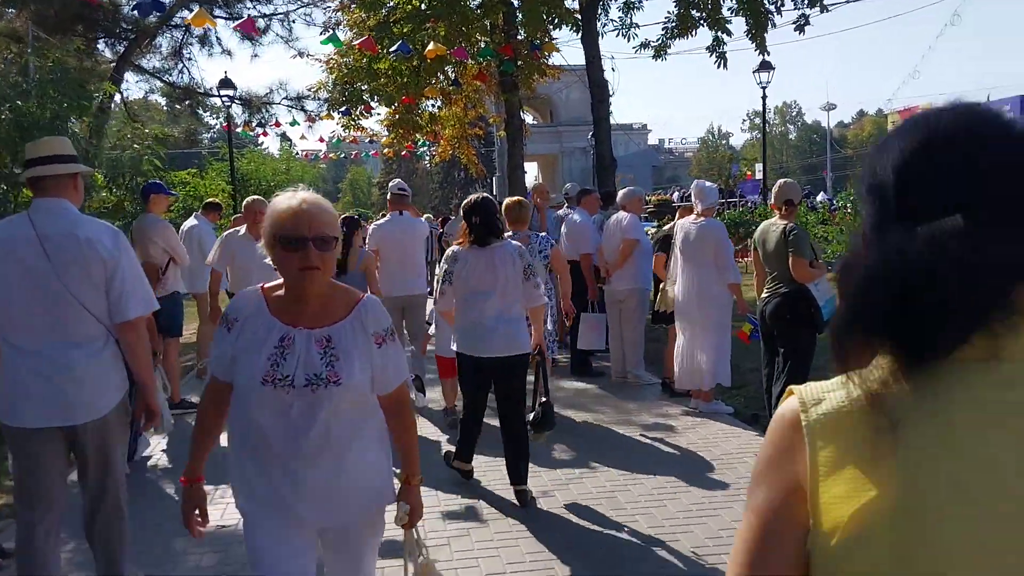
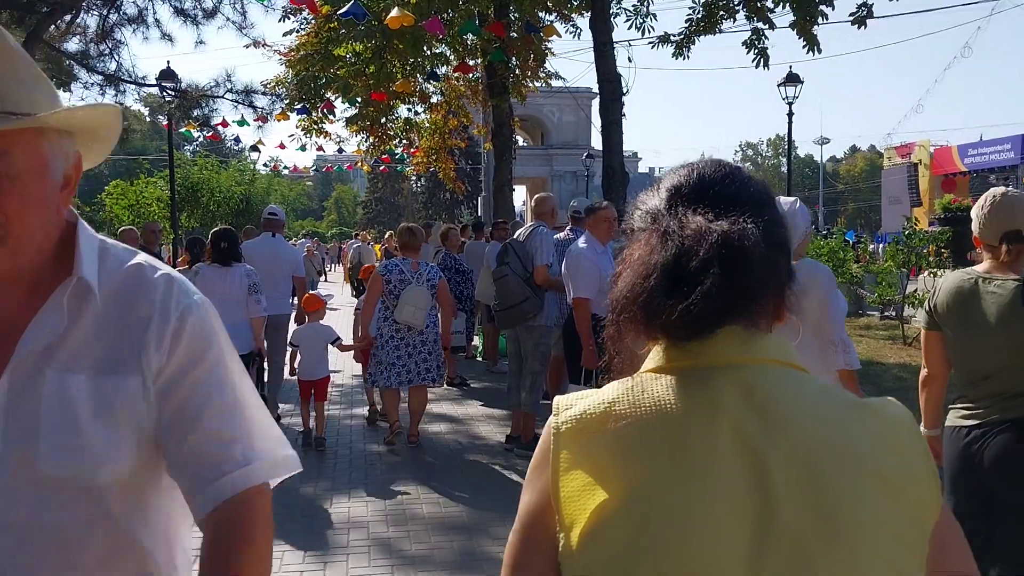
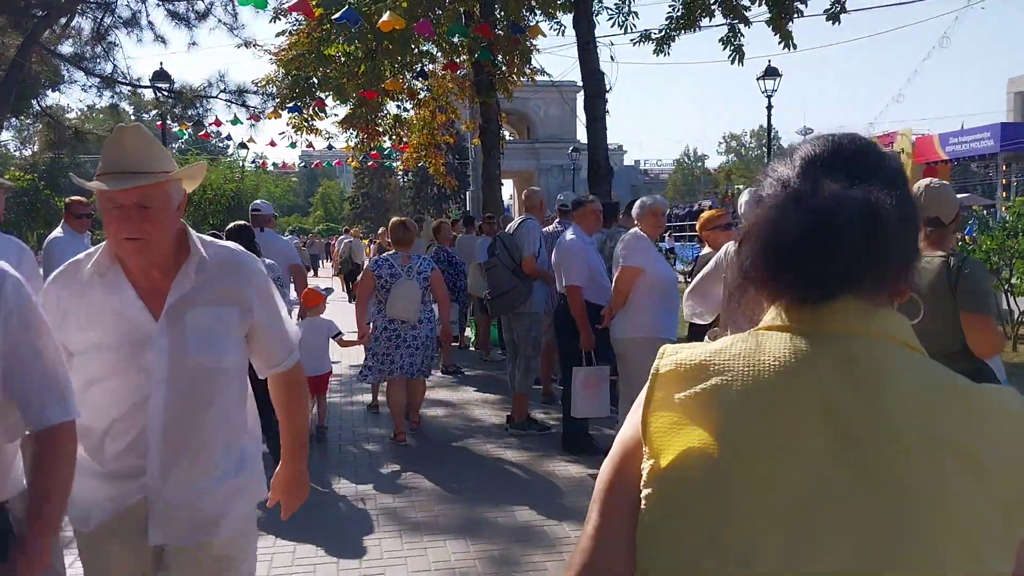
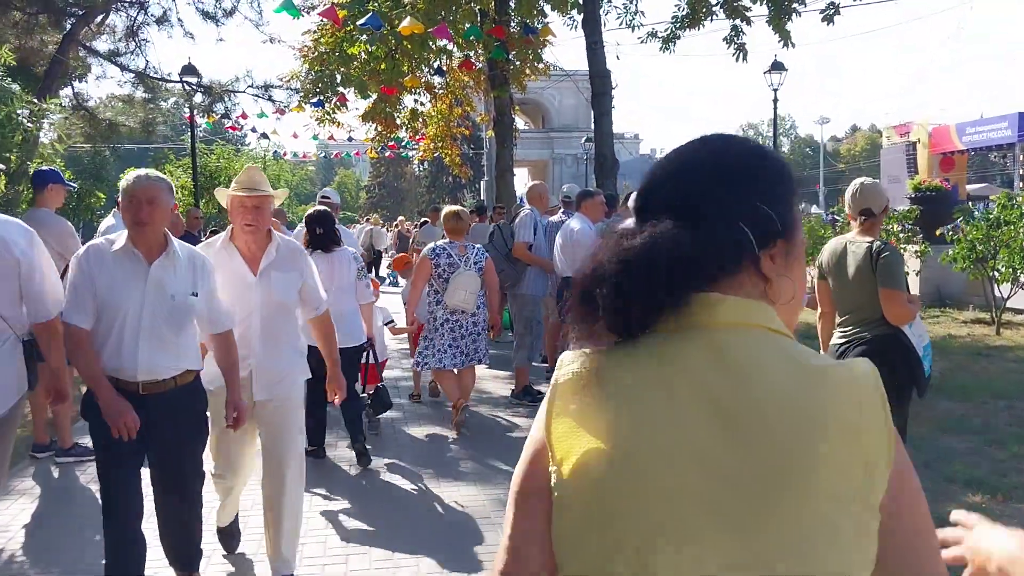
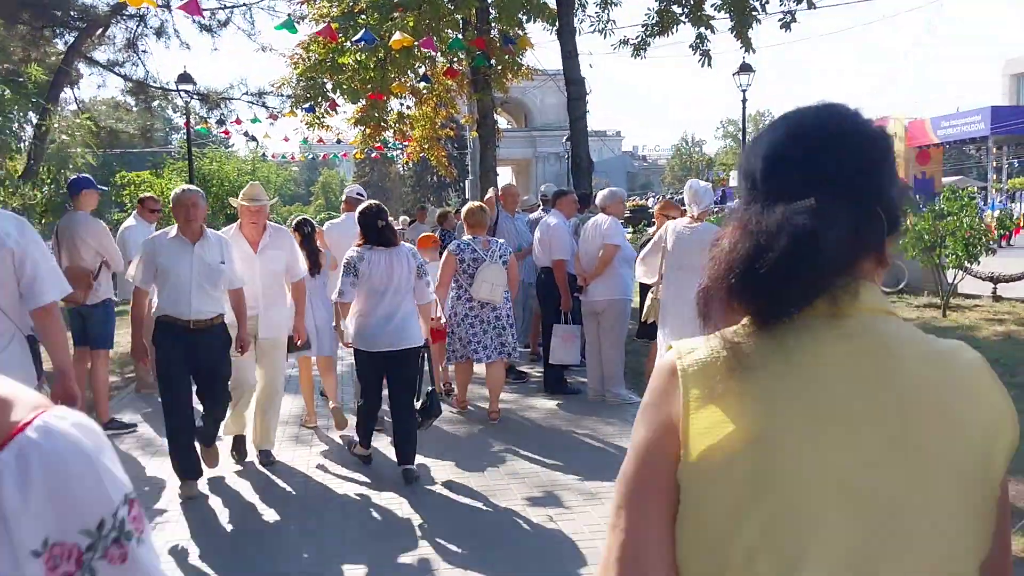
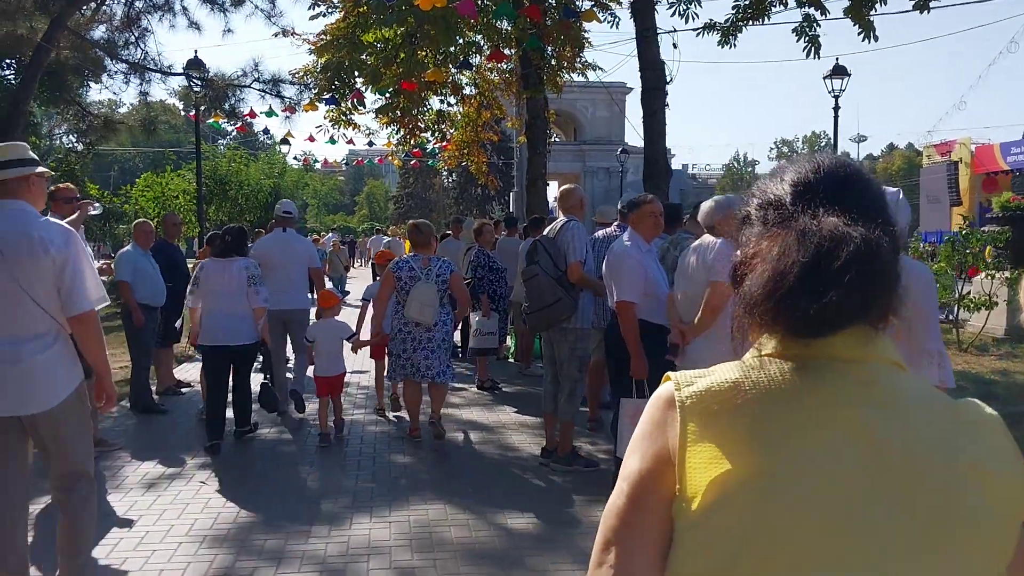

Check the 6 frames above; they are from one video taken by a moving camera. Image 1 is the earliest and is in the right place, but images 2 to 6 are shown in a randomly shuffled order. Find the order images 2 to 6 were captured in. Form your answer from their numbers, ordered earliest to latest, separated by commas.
5, 4, 3, 2, 6
